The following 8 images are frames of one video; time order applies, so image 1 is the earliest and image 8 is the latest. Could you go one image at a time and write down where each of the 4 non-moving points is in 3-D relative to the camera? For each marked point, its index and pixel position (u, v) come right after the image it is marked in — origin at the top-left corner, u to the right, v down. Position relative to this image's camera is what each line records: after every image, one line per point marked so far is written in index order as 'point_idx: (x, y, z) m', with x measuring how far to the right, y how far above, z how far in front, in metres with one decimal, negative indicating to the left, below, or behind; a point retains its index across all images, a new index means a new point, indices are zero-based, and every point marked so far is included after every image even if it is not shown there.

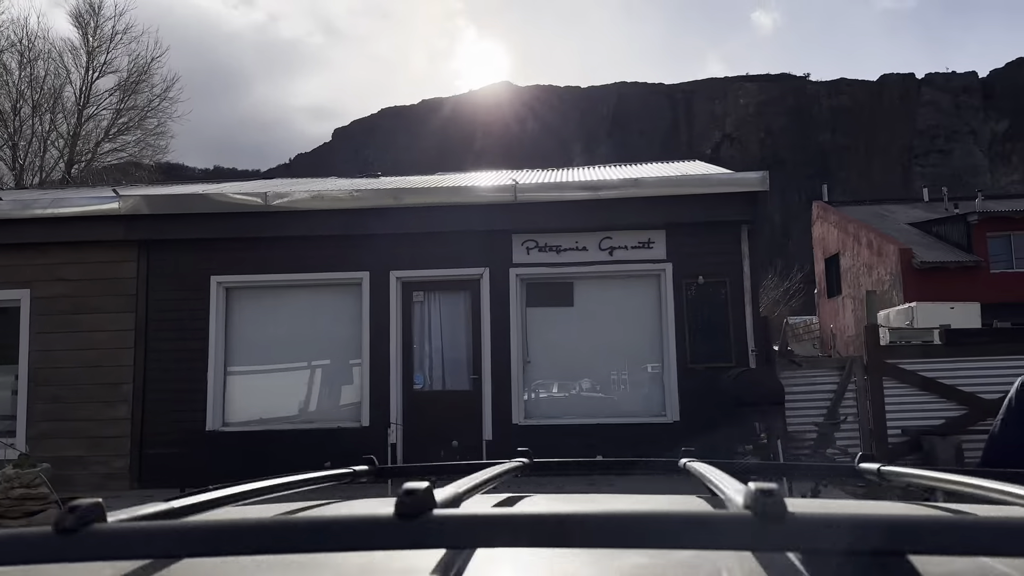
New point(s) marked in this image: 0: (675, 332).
0: (+1.6, -0.4, +8.0) m
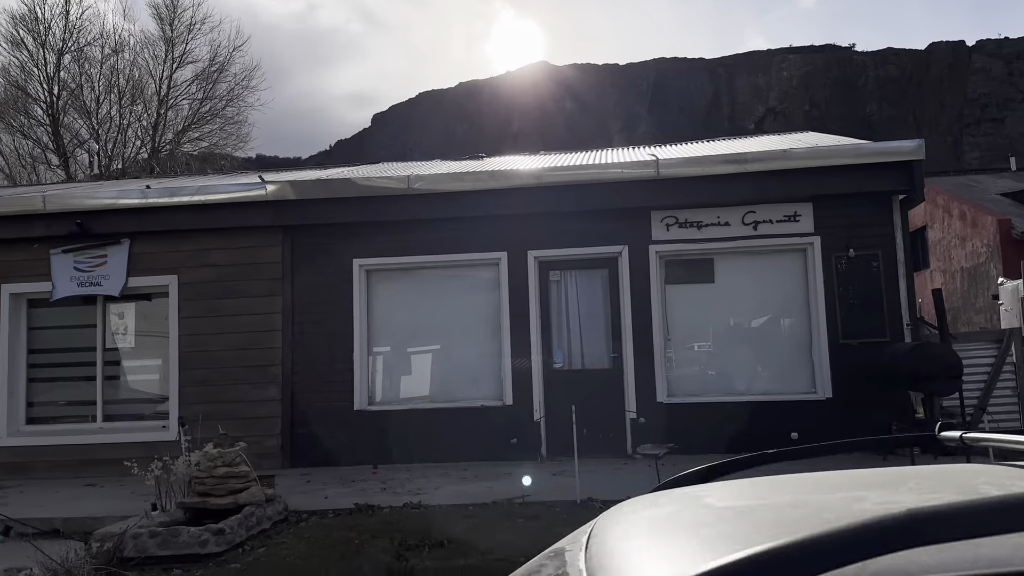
0: (+2.9, -0.2, +7.9) m
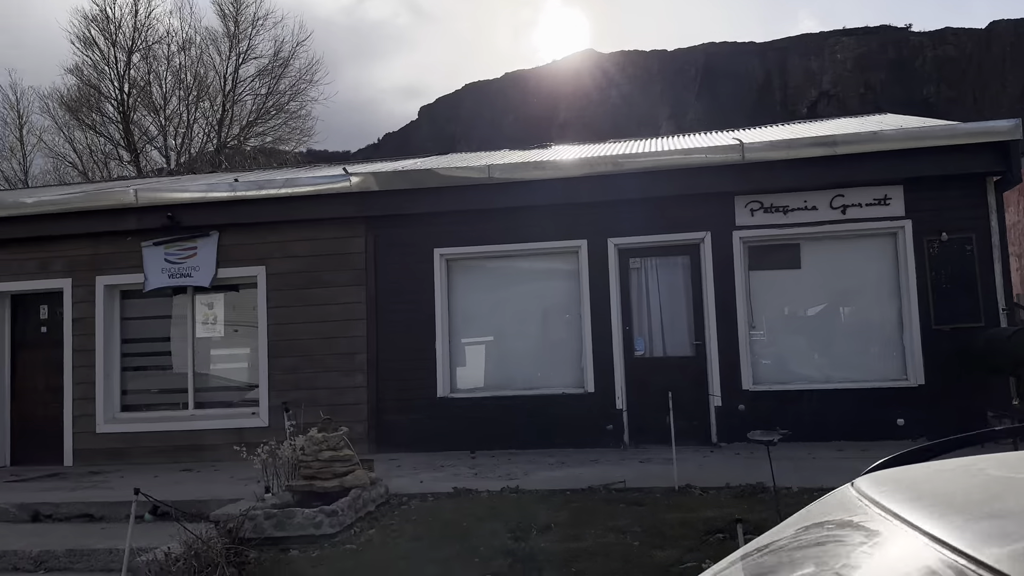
0: (+3.7, 0.0, +7.7) m
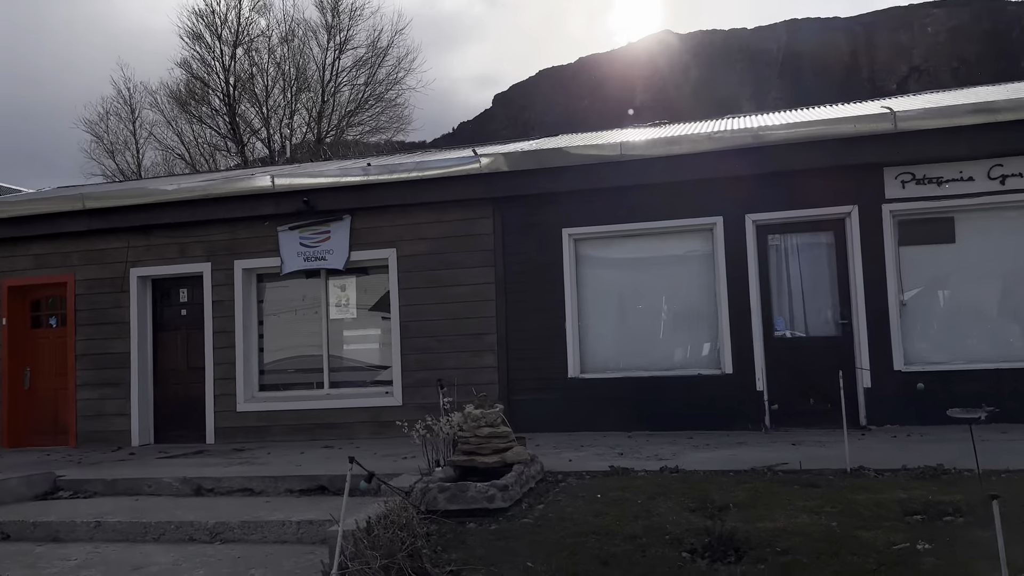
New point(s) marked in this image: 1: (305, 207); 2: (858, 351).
0: (+4.9, +0.2, +7.3) m
1: (-2.3, +0.9, +9.3) m
2: (+3.2, -0.6, +7.8) m
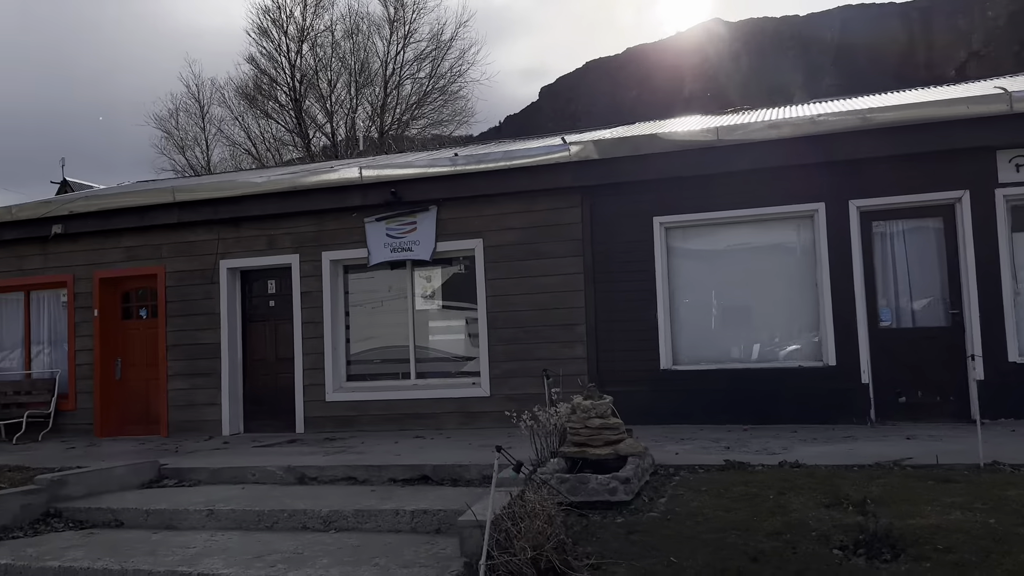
0: (+5.8, +0.3, +6.9) m
1: (-1.3, +1.0, +9.3) m
2: (+4.1, -0.5, +7.5) m
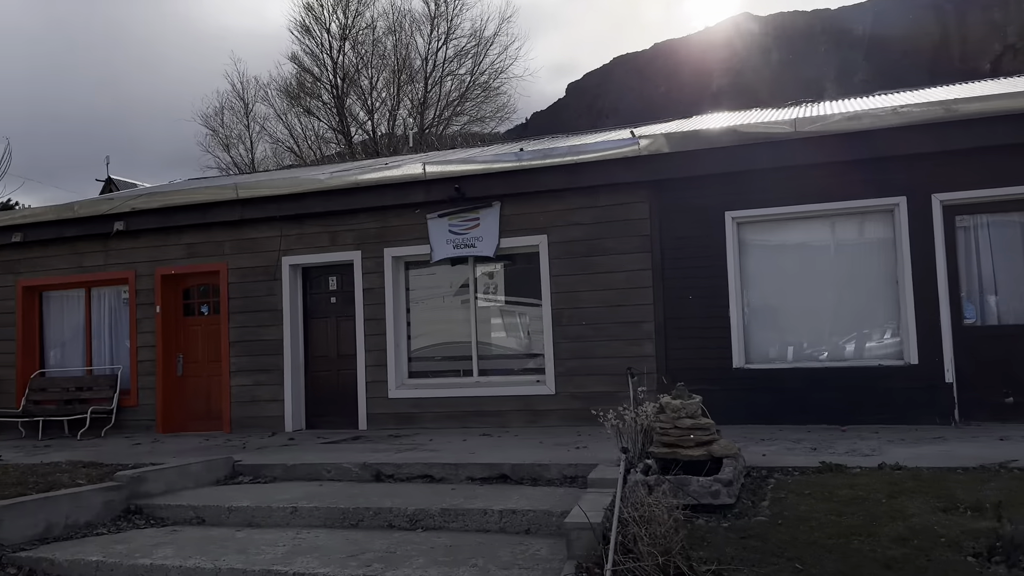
0: (+6.4, +0.3, +6.5) m
1: (-0.6, +1.0, +9.2) m
2: (+4.7, -0.4, +7.2) m
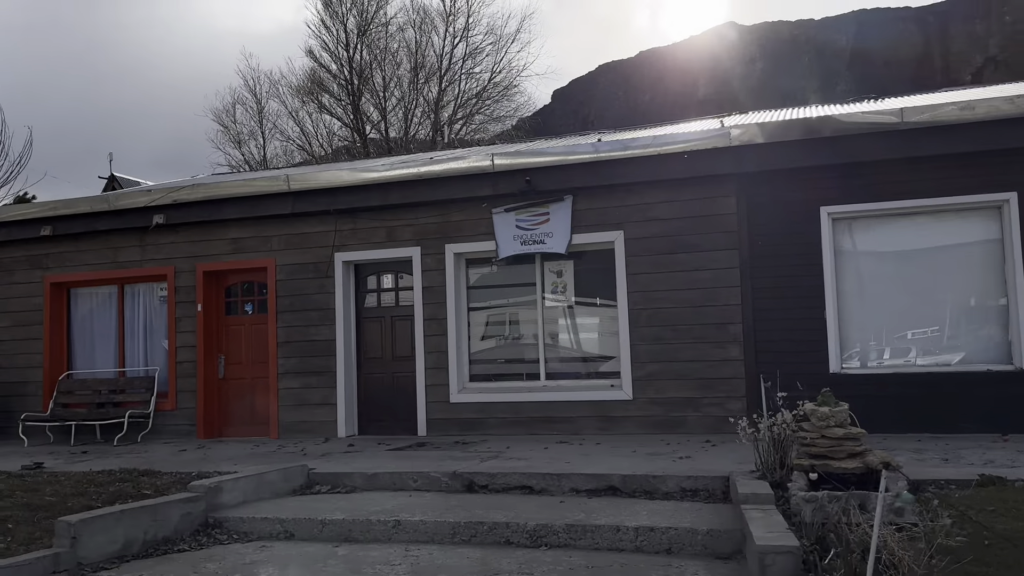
0: (+7.2, +0.3, +6.2) m
1: (+0.1, +1.0, +8.7) m
2: (+5.5, -0.5, +6.8) m
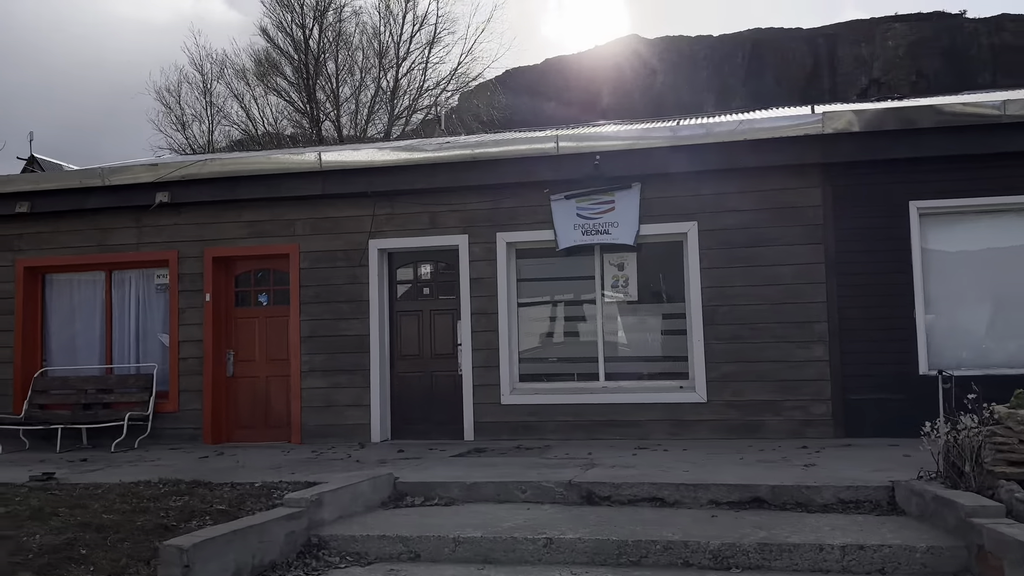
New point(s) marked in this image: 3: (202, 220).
0: (+8.0, +0.2, +6.4) m
1: (+0.8, +1.1, +8.1) m
2: (+6.3, -0.5, +6.8) m
3: (-3.3, +0.7, +9.1) m
